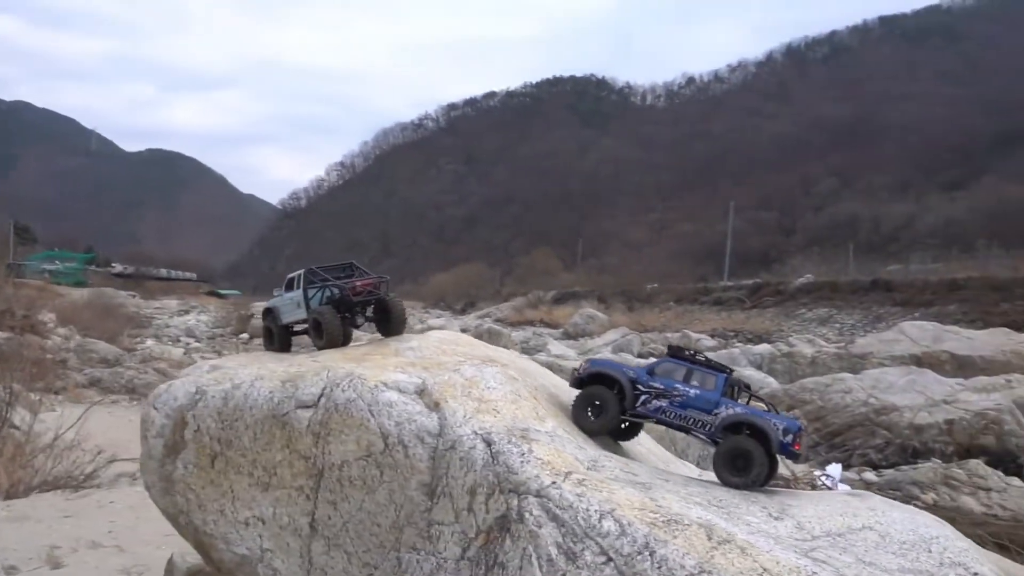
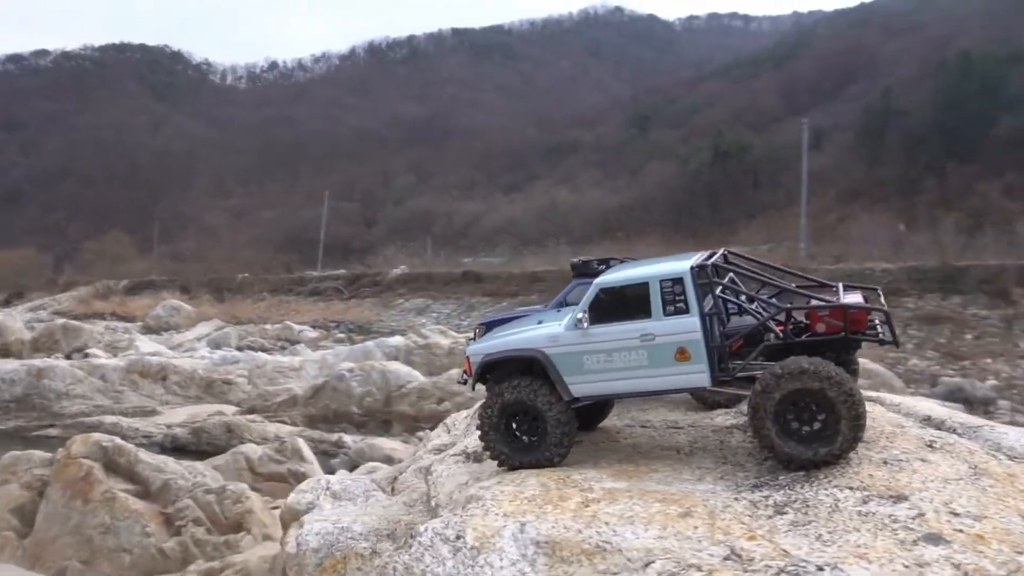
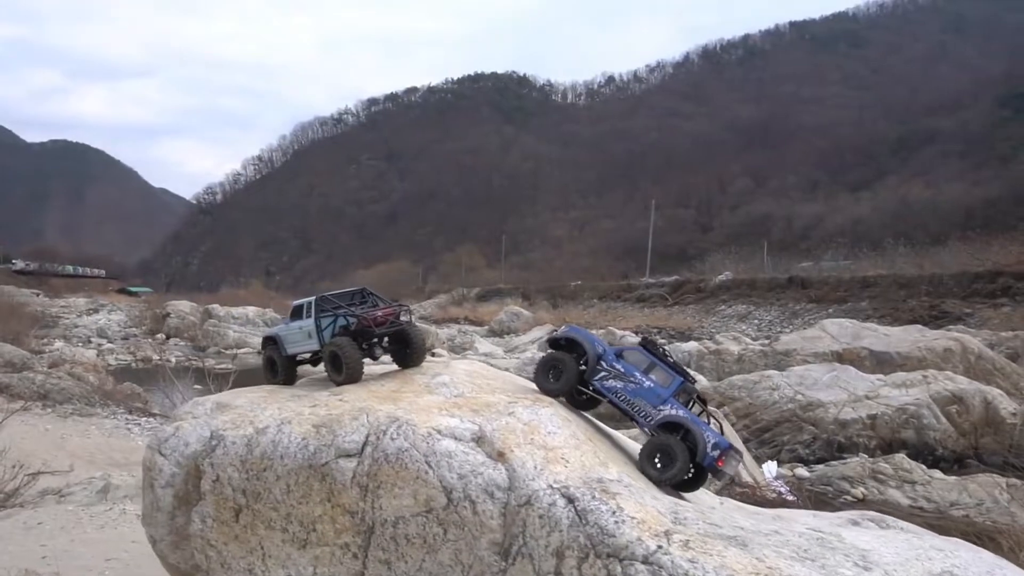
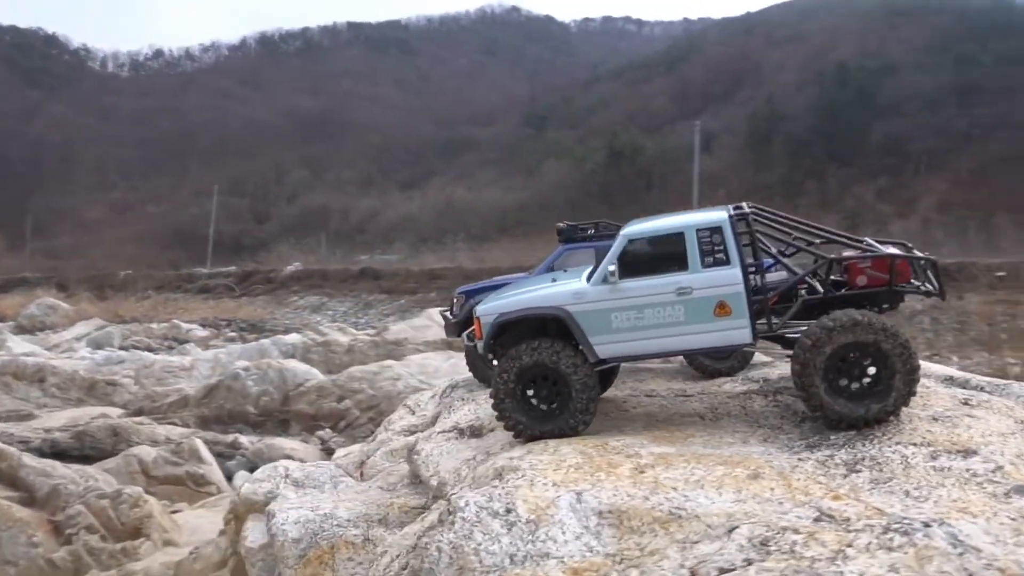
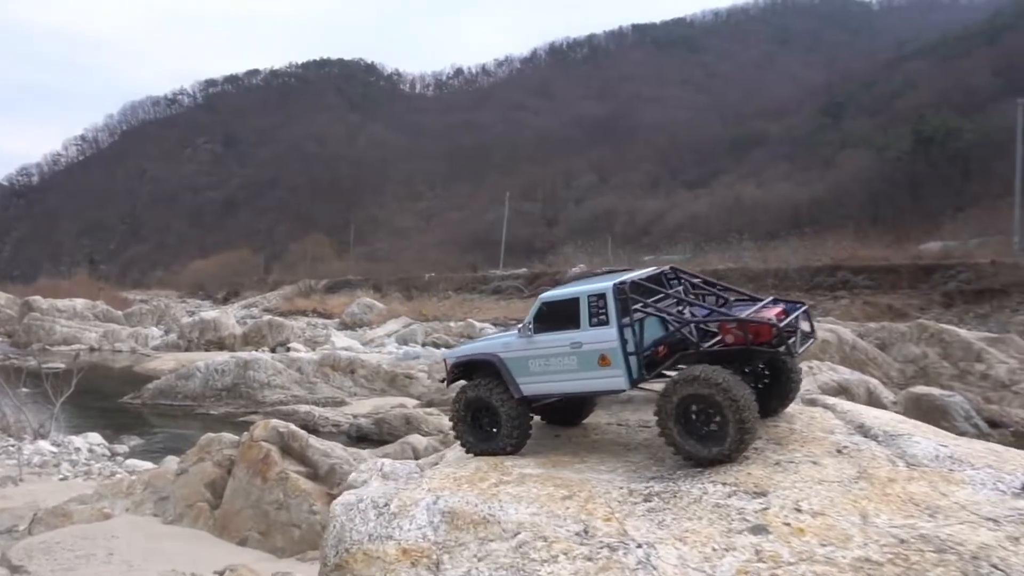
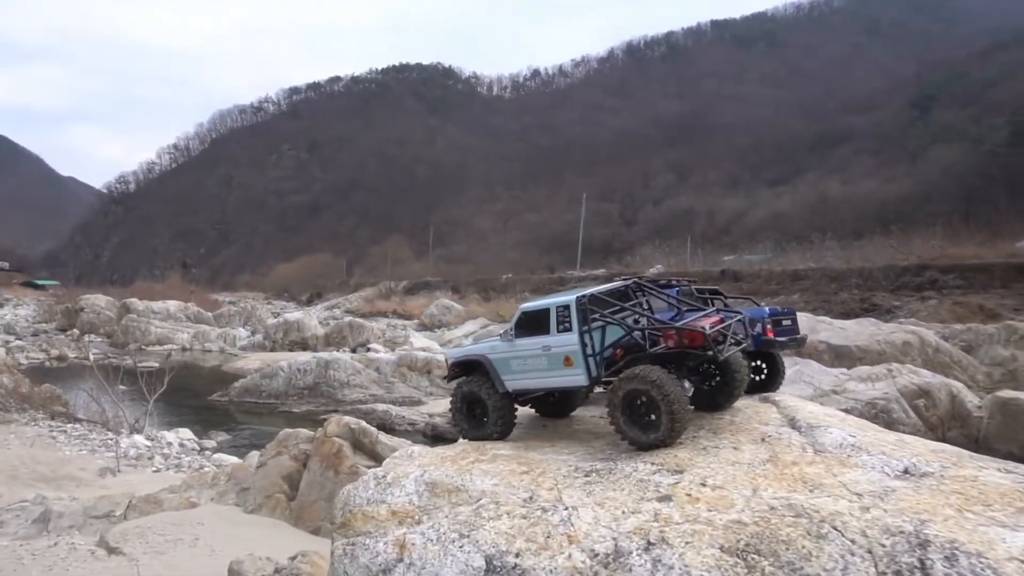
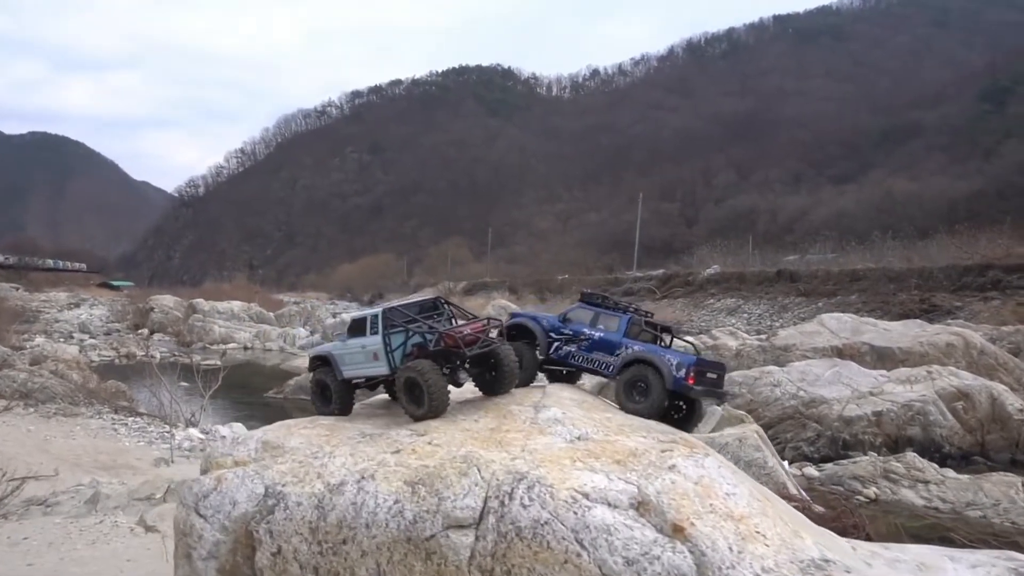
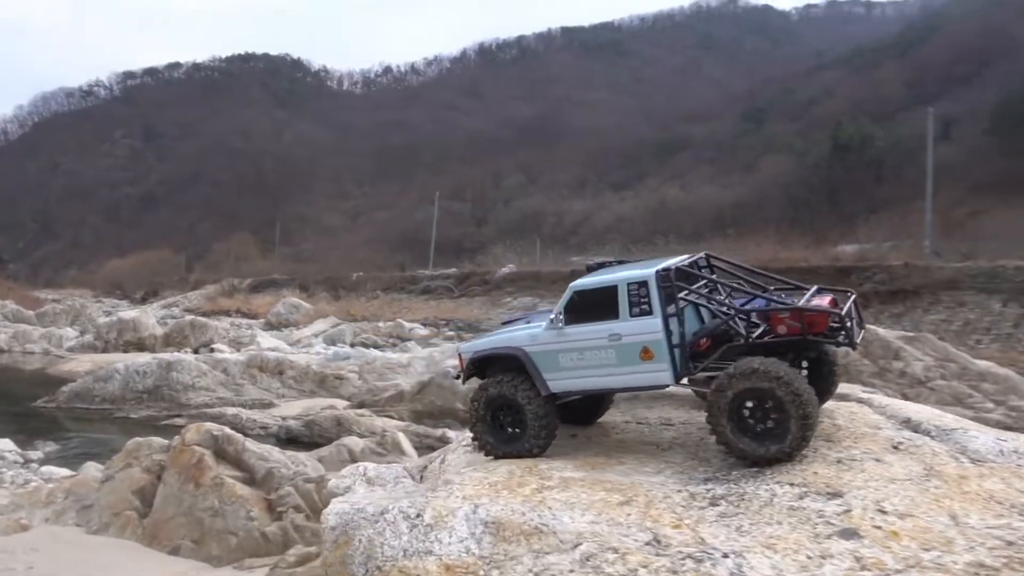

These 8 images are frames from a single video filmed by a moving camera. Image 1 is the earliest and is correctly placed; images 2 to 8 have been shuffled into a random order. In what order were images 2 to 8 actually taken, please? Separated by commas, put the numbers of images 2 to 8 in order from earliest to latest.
3, 7, 6, 5, 8, 2, 4
